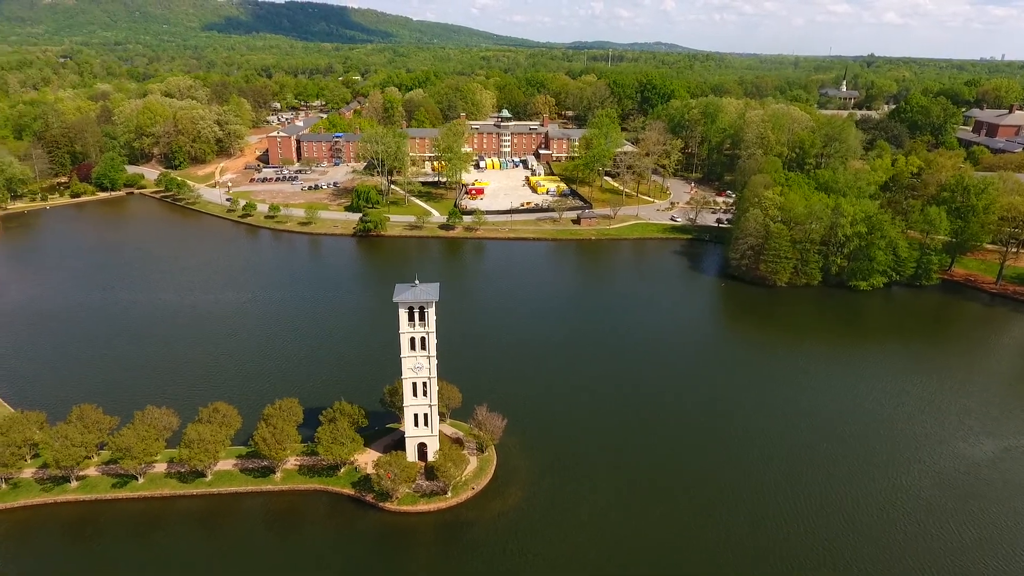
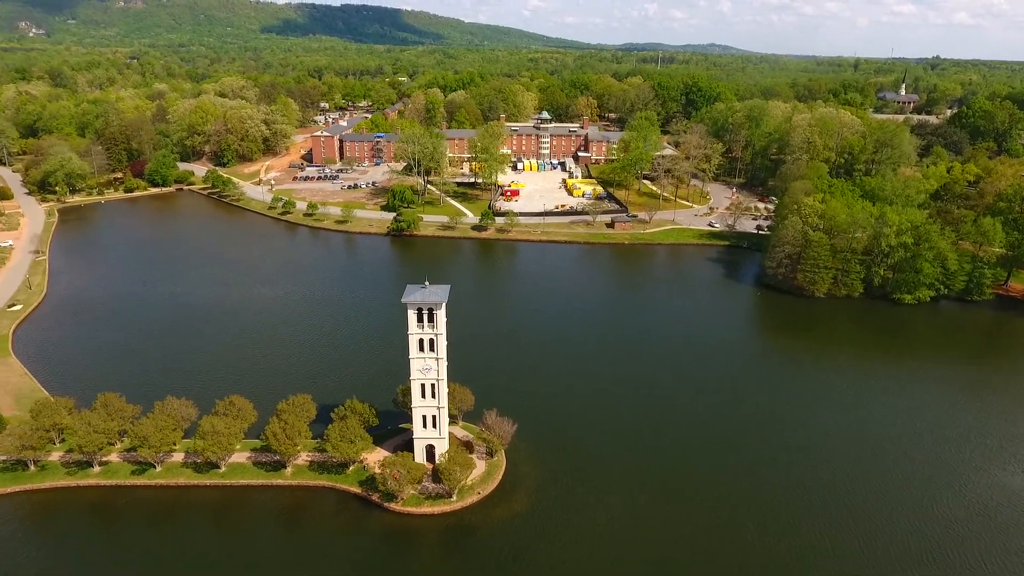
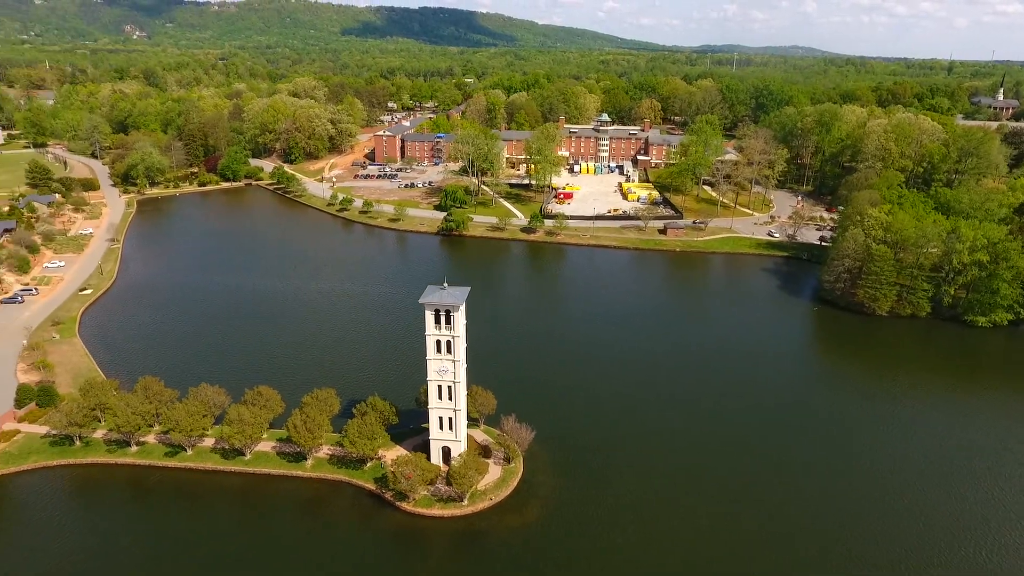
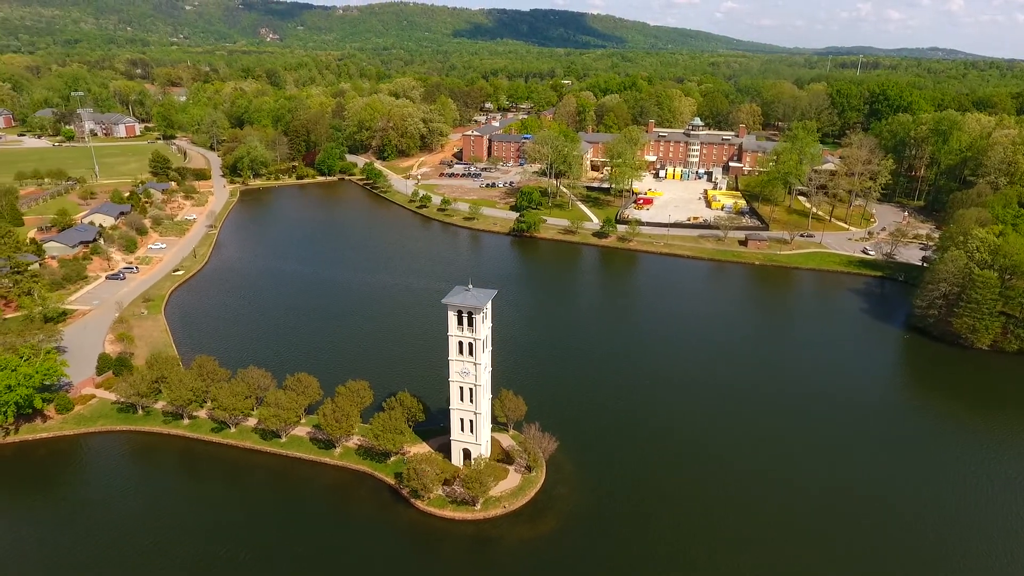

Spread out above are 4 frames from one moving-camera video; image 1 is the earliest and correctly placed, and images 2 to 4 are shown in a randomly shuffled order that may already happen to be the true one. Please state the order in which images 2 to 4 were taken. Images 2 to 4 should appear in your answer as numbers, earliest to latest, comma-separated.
2, 3, 4
